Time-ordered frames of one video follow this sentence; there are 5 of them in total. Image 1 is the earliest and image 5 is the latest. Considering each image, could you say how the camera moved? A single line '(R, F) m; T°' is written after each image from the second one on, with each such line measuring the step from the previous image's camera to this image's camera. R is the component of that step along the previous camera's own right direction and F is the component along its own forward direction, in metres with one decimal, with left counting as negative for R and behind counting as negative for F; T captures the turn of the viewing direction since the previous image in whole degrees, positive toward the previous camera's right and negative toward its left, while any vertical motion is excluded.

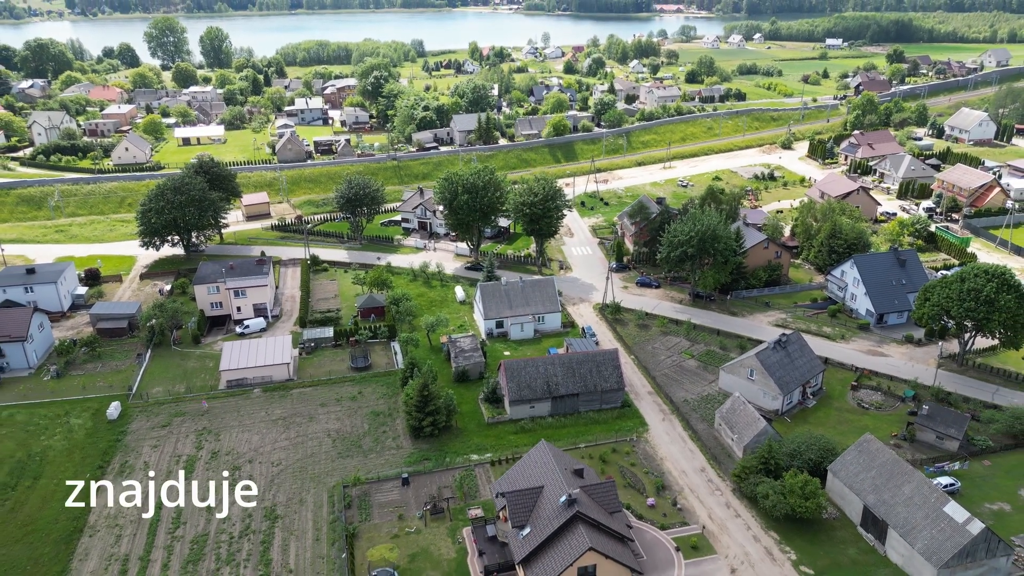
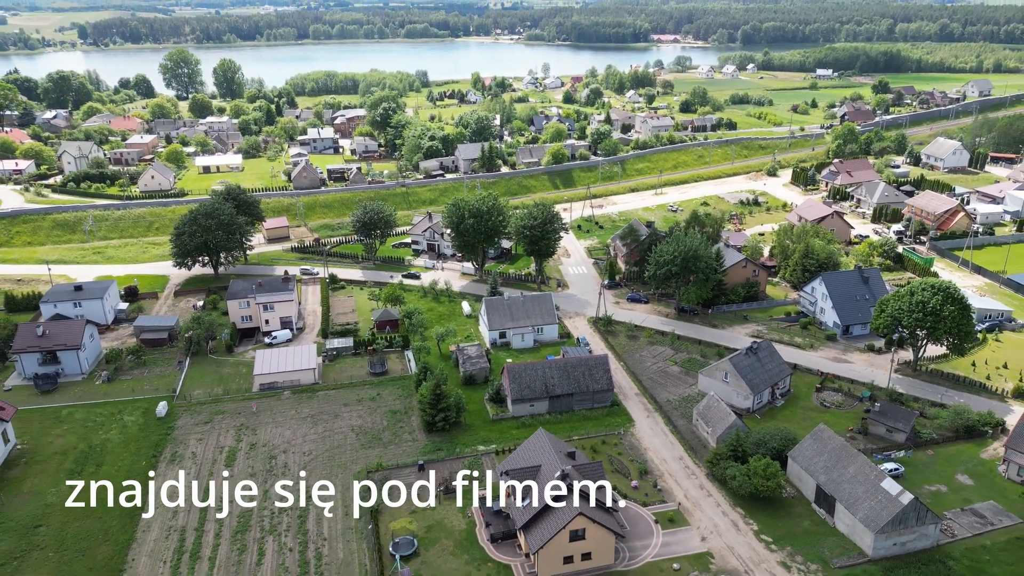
(0.0, -4.2) m; 0°
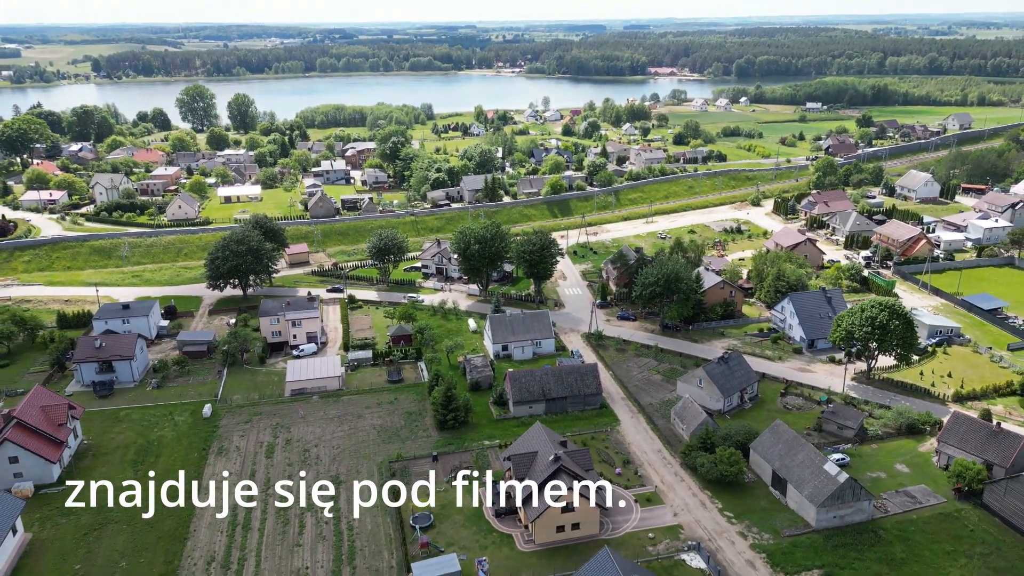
(0.0, -5.3) m; 0°
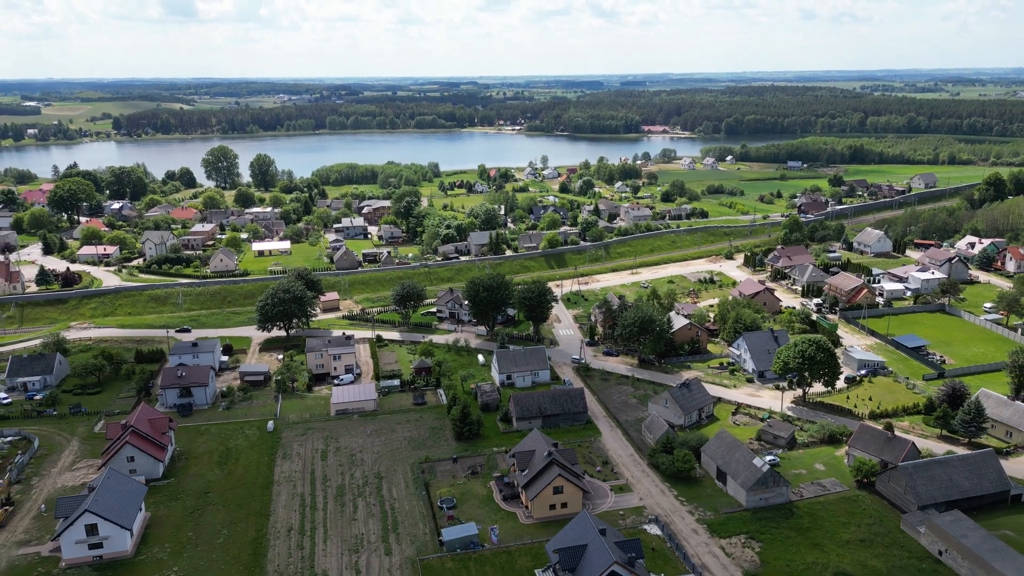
(-0.2, -10.6) m; 0°
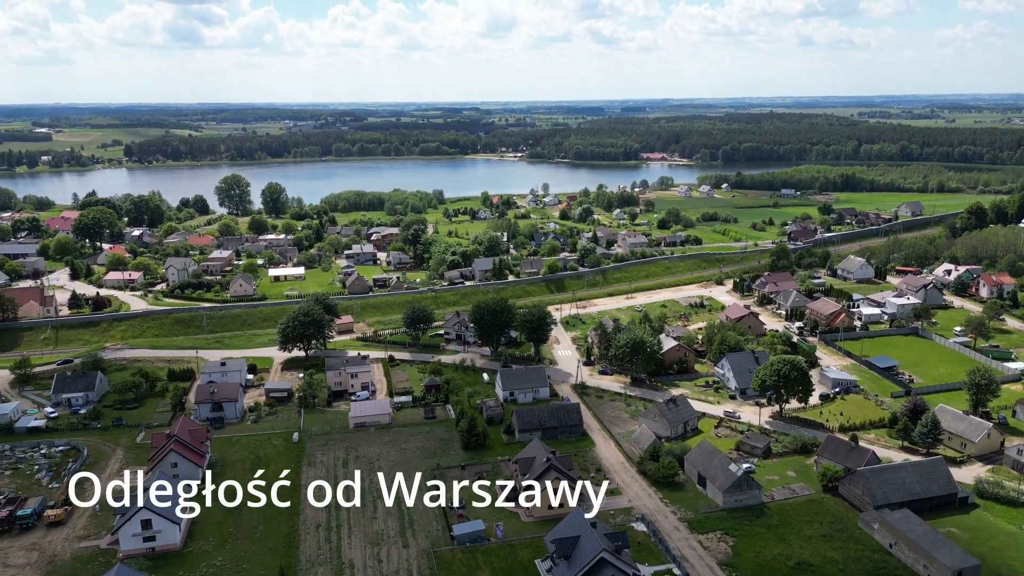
(-0.1, -5.6) m; 0°
